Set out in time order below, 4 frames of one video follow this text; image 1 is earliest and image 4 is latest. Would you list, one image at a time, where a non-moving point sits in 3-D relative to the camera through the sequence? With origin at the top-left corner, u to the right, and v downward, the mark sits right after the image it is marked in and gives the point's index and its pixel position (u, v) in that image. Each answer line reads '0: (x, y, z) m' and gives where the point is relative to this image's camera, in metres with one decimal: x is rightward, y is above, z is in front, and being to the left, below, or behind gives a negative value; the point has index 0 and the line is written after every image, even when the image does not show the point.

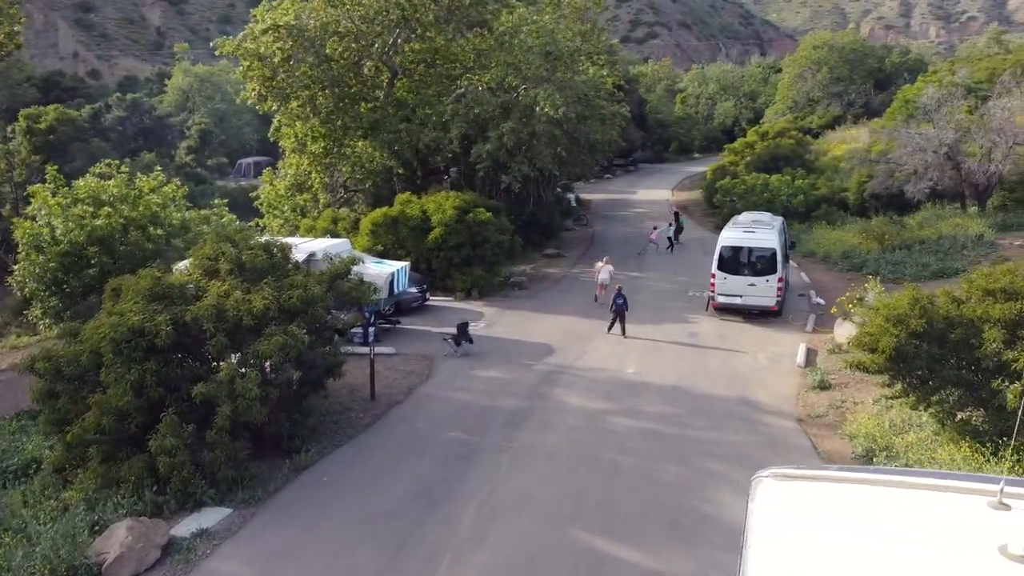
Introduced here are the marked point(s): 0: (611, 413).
0: (+1.4, -1.8, +11.7) m
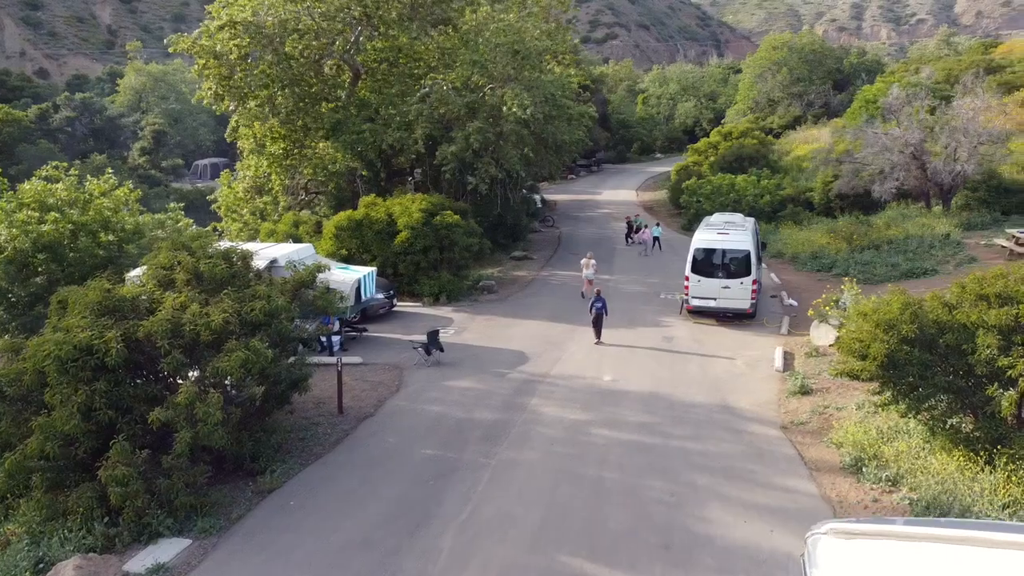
0: (+1.1, -1.9, +11.3) m
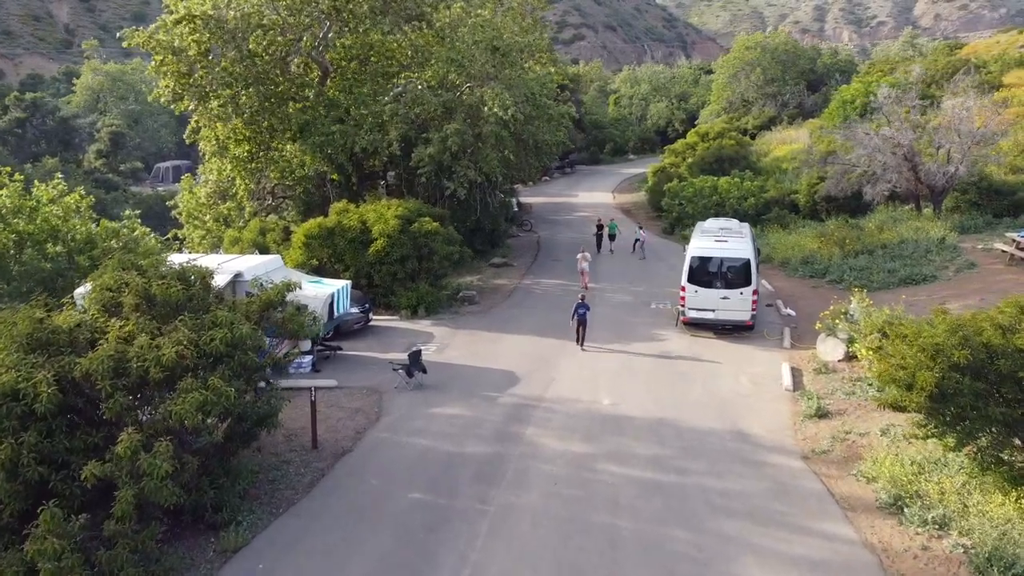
0: (+1.0, -2.1, +10.2) m
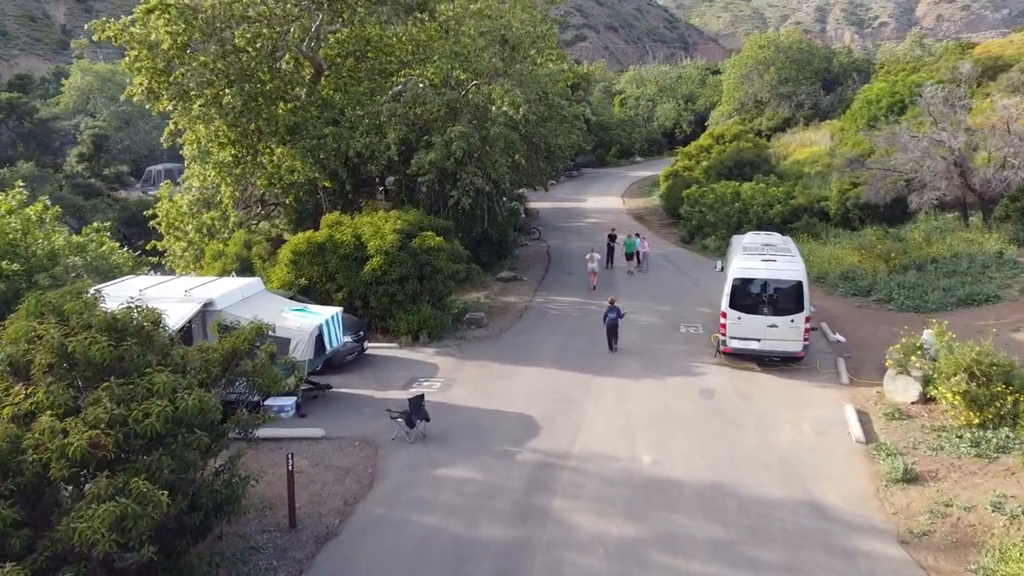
0: (+1.3, -2.6, +8.1) m
